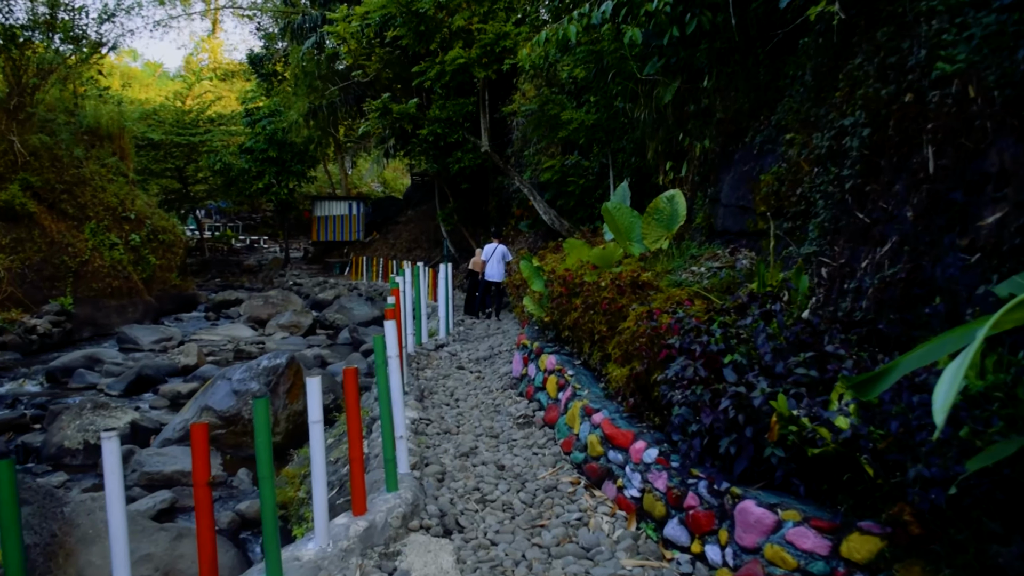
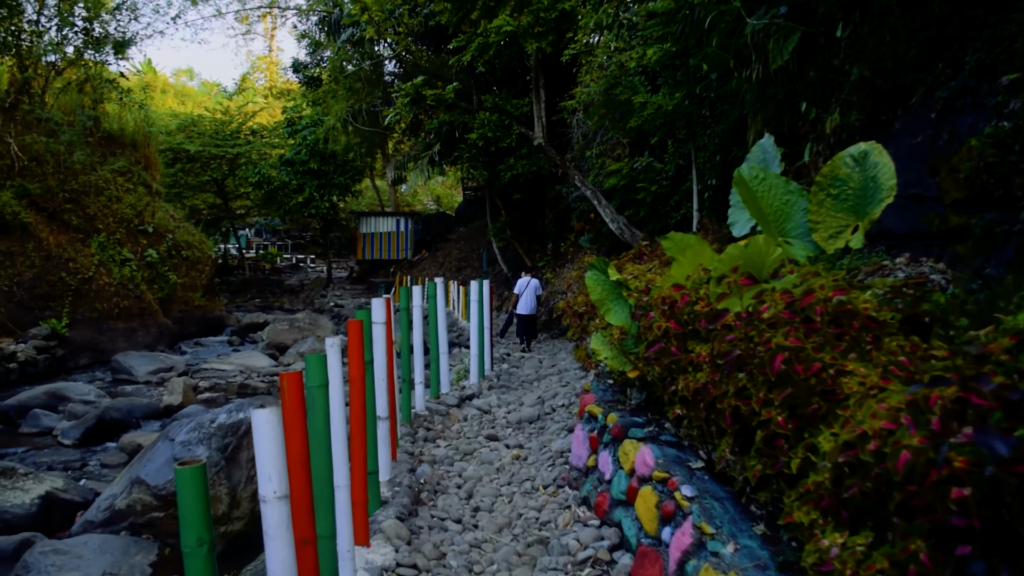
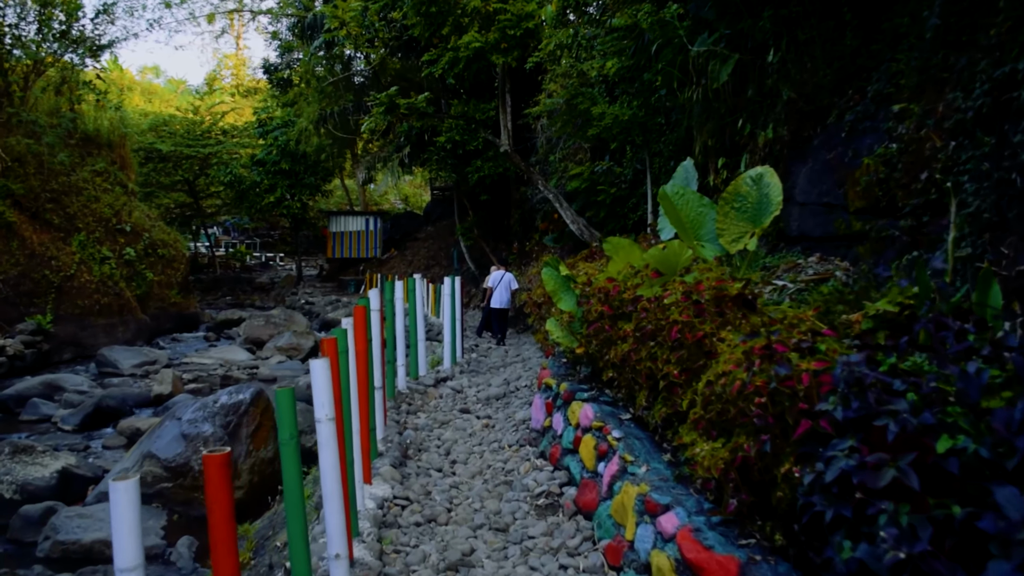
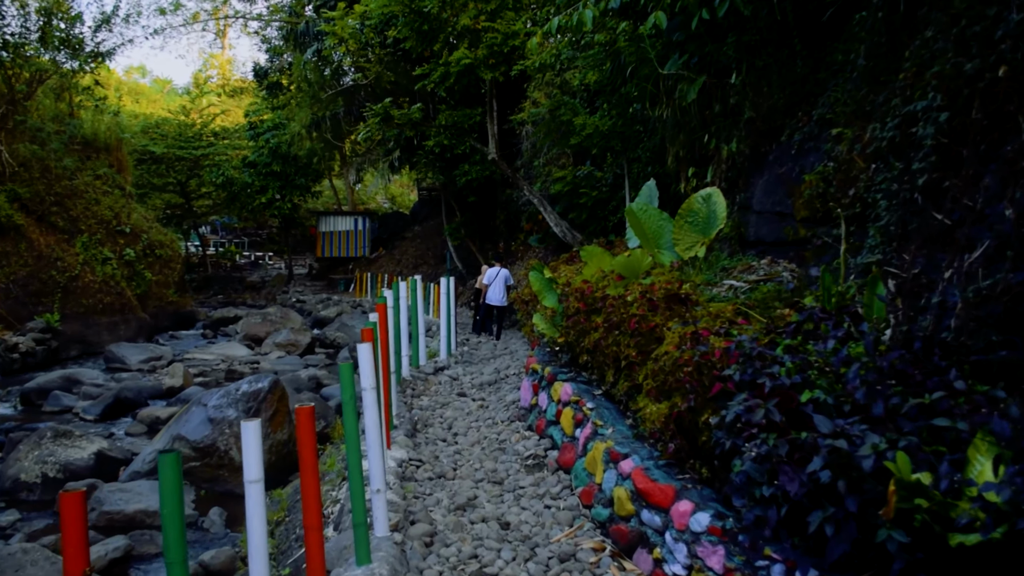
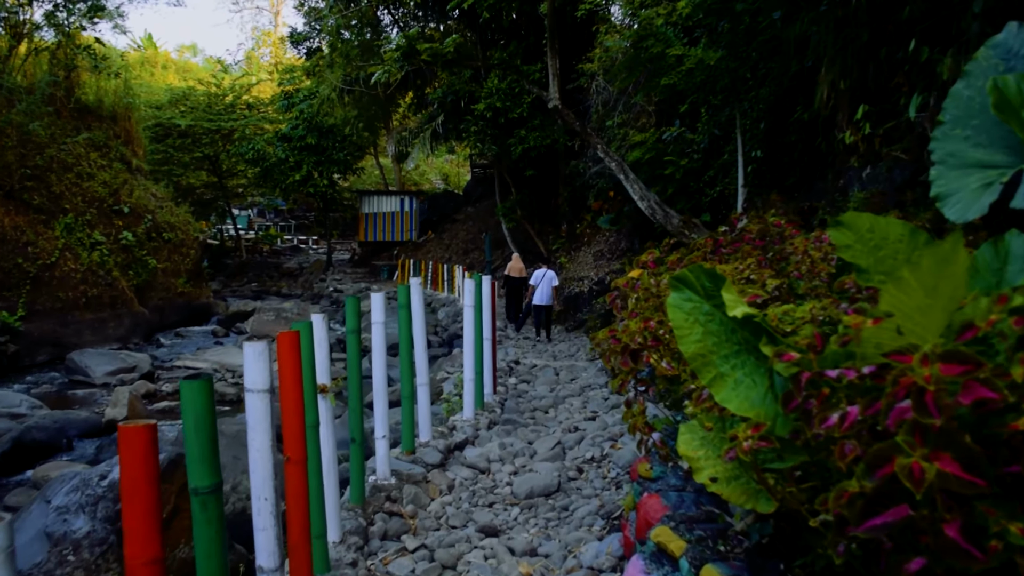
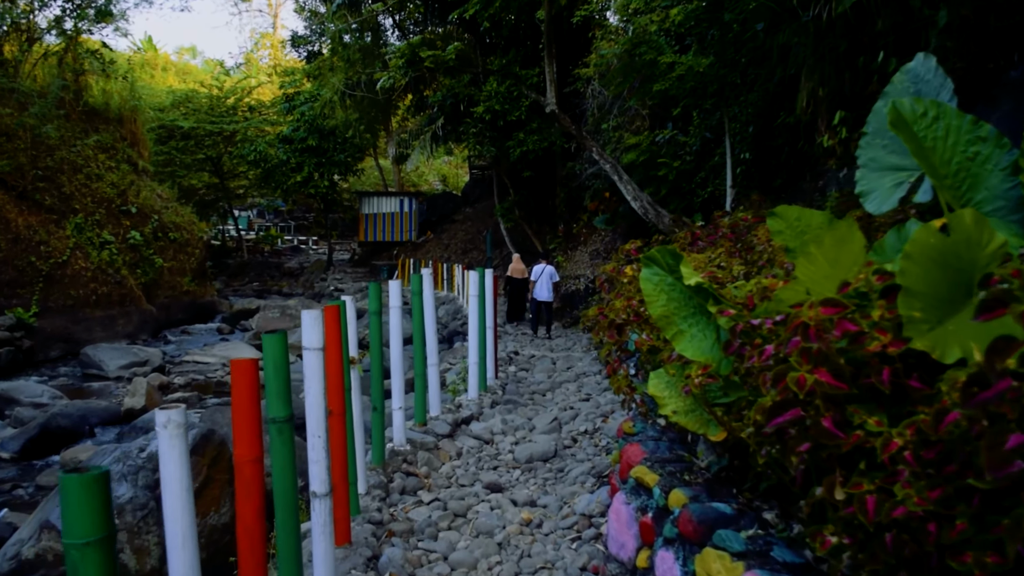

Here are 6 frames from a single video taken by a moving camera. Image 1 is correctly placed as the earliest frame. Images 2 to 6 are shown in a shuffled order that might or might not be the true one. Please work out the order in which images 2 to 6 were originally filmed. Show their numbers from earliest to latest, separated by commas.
4, 3, 2, 6, 5
